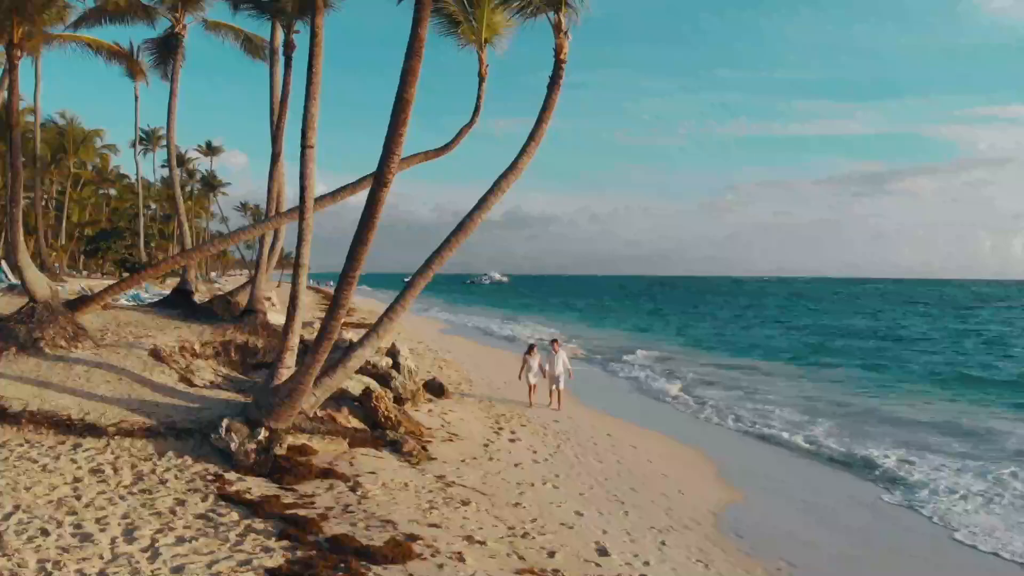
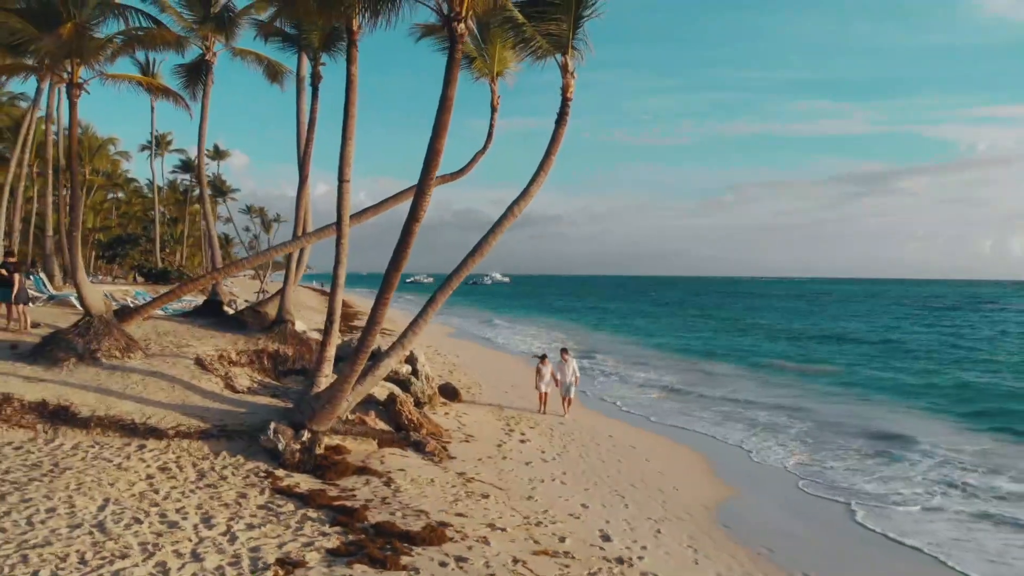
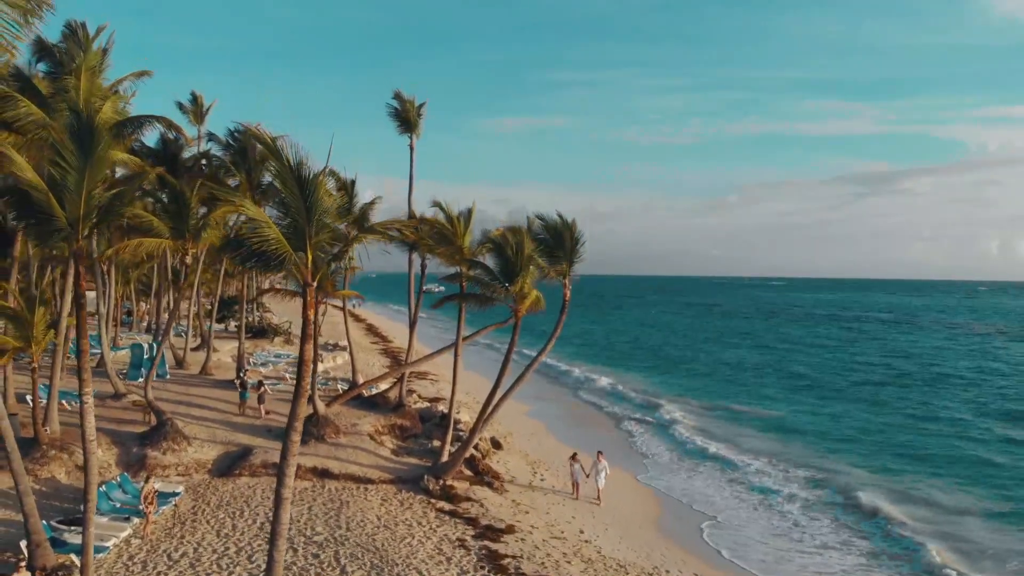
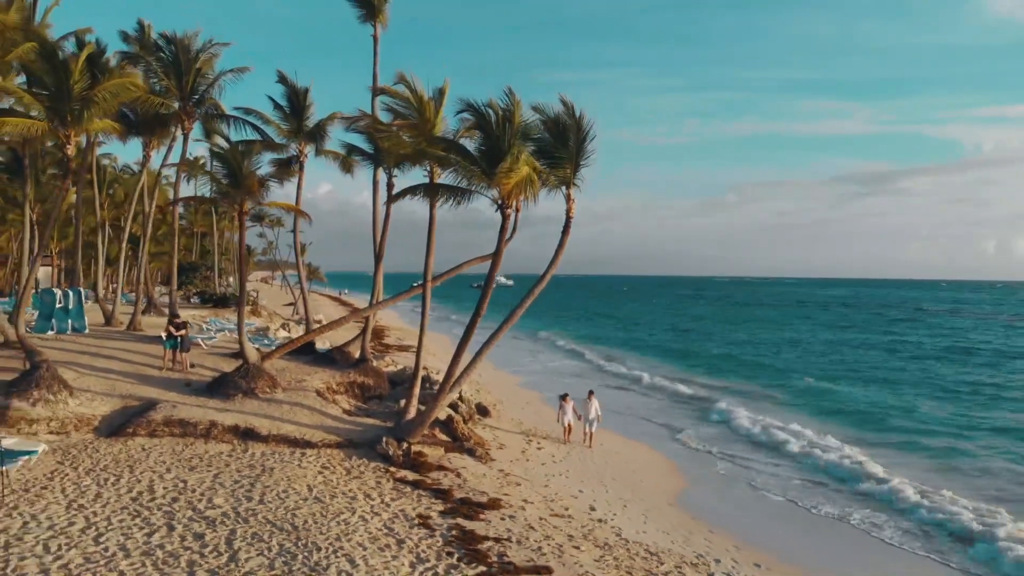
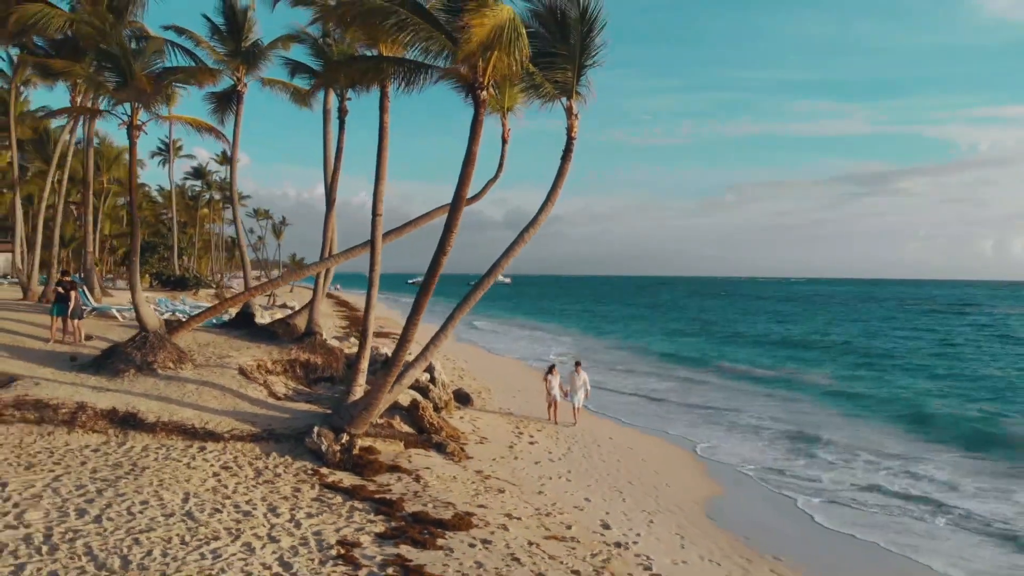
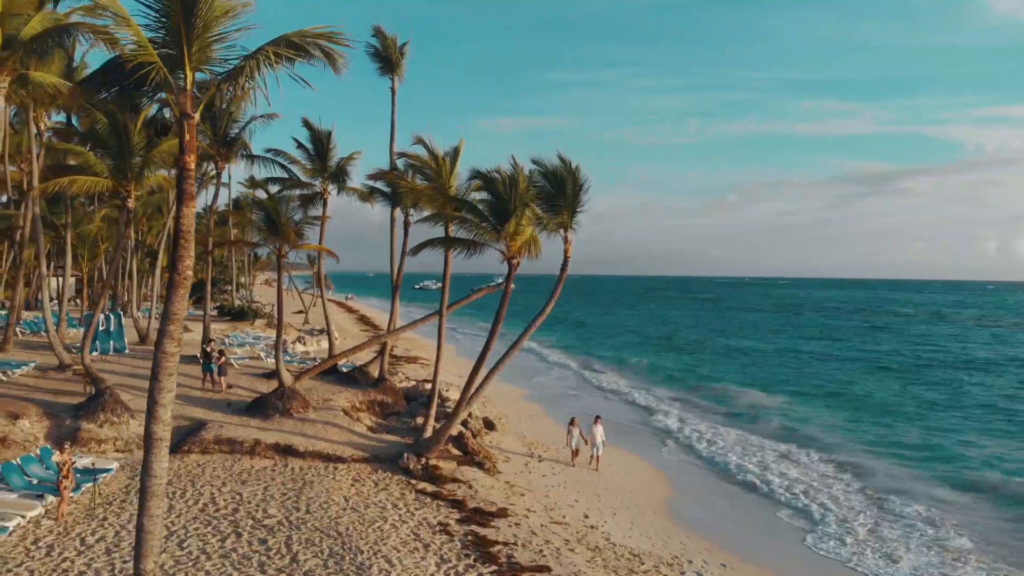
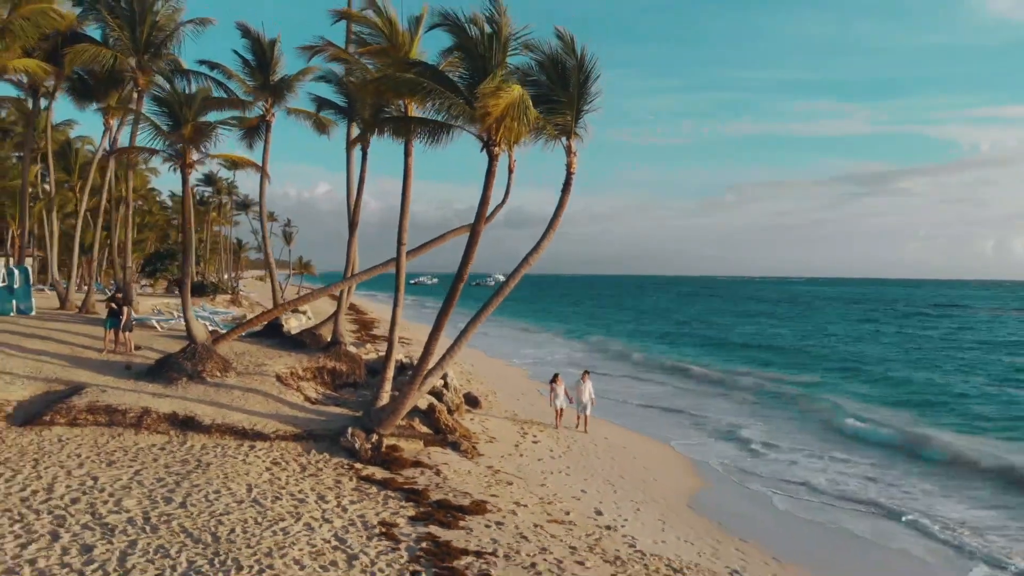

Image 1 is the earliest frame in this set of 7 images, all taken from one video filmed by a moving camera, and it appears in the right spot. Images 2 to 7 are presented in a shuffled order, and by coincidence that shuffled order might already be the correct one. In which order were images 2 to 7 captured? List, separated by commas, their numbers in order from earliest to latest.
2, 5, 7, 4, 6, 3
